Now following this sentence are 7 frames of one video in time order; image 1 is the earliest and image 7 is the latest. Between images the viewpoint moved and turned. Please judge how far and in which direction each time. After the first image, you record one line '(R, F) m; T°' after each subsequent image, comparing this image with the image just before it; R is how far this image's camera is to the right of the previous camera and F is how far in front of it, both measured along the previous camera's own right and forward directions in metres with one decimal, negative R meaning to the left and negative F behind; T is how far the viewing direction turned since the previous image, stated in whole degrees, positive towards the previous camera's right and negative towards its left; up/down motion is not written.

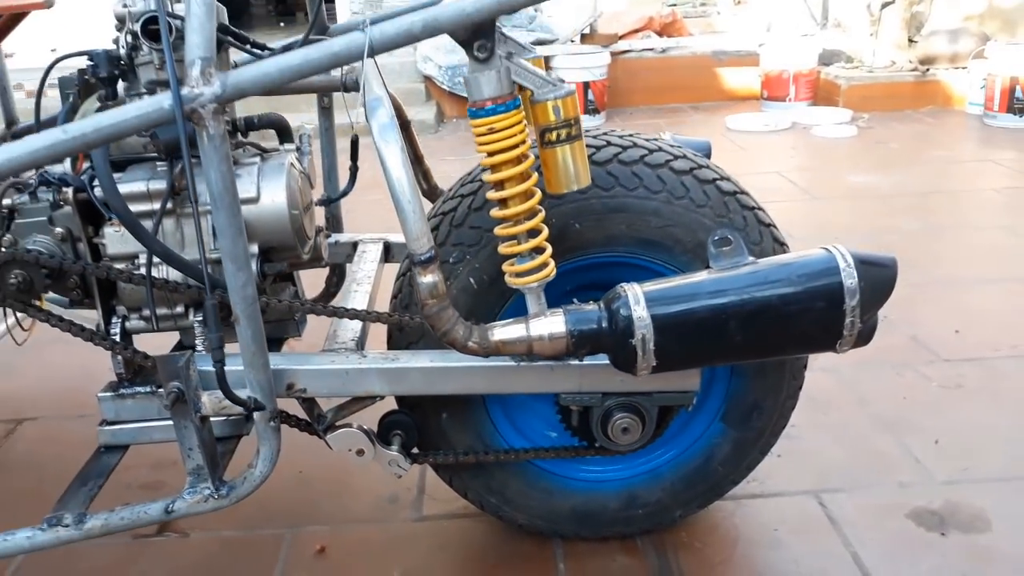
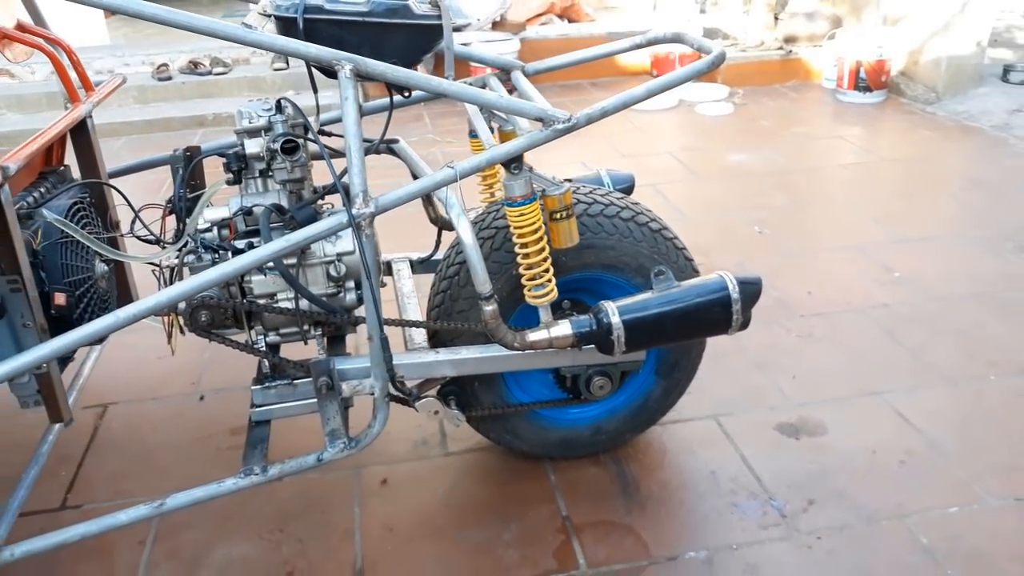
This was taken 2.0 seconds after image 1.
(-0.2, -0.6) m; +7°
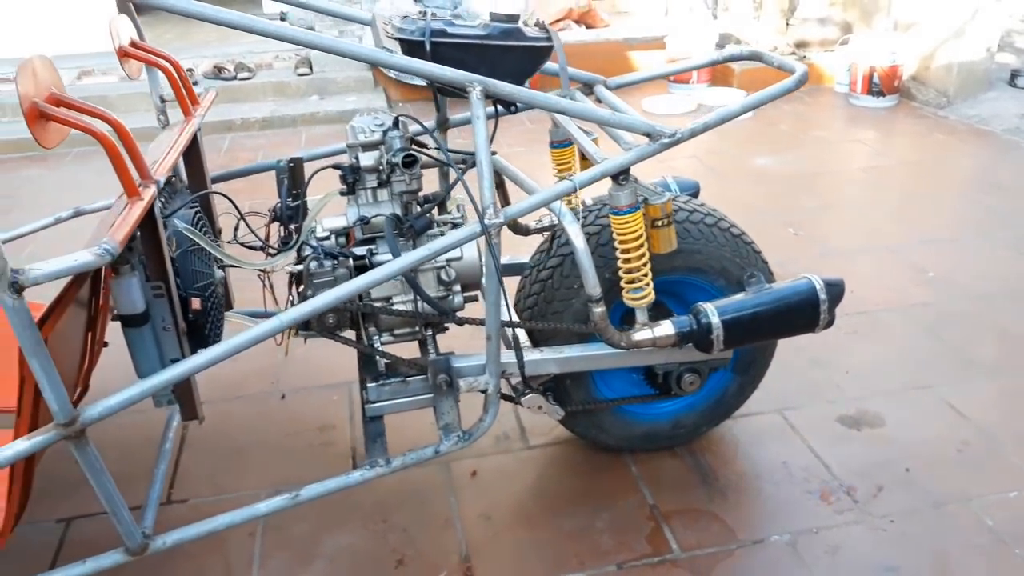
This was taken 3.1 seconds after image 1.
(-0.2, -0.1) m; +1°
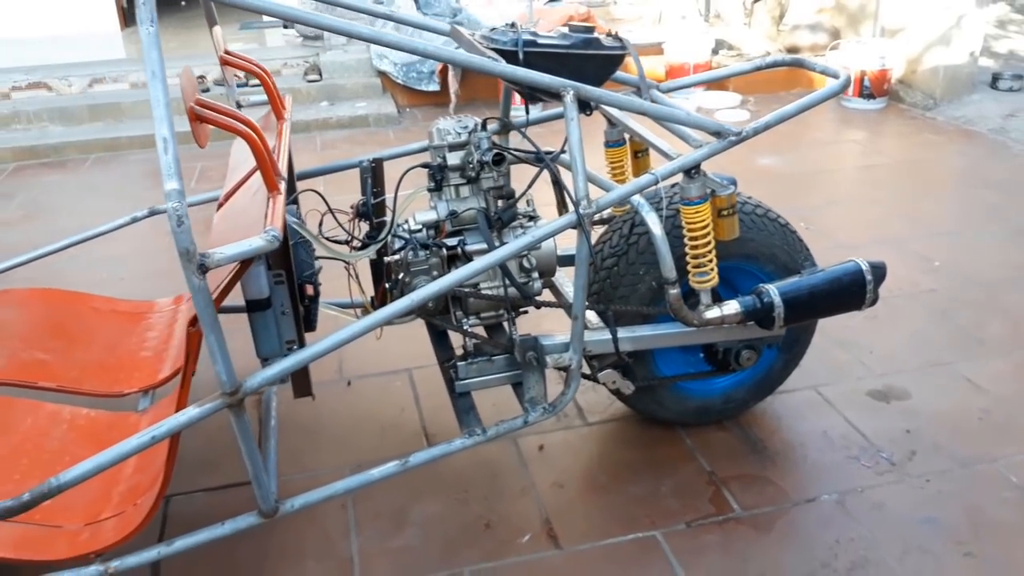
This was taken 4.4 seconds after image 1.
(-0.2, -0.2) m; +2°
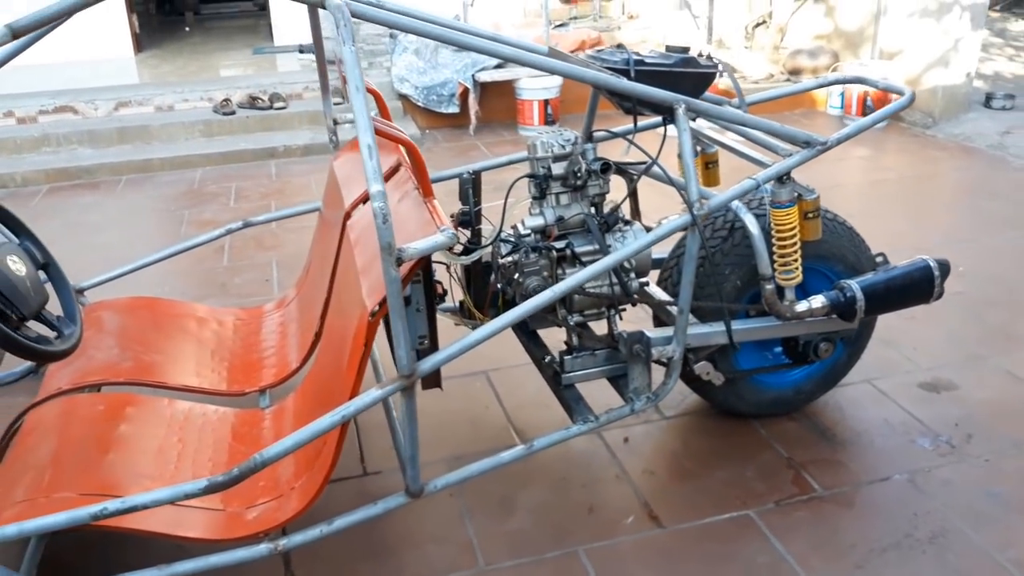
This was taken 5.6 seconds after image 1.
(-0.3, -0.2) m; +2°
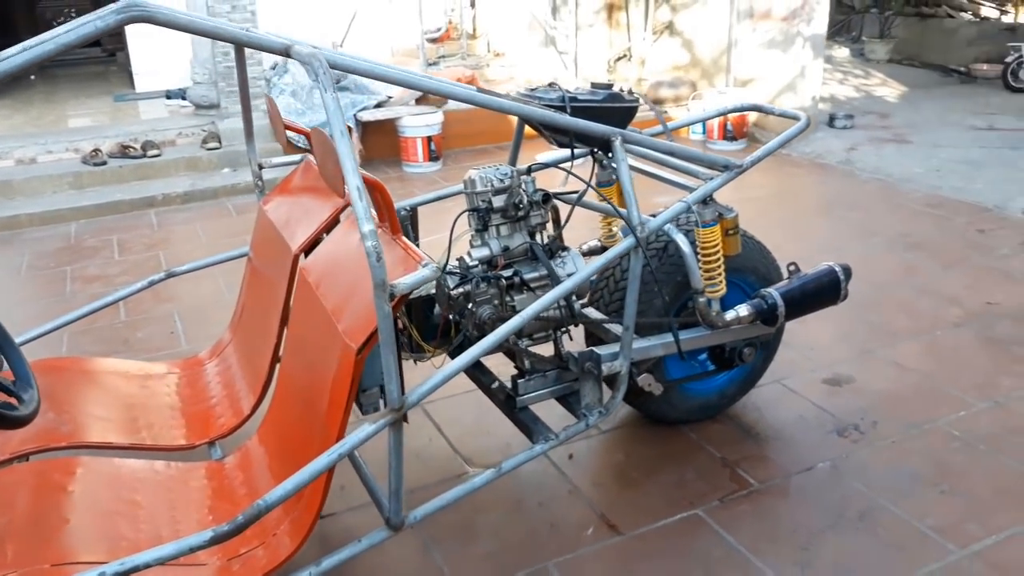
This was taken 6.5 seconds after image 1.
(-0.2, -0.1) m; +9°
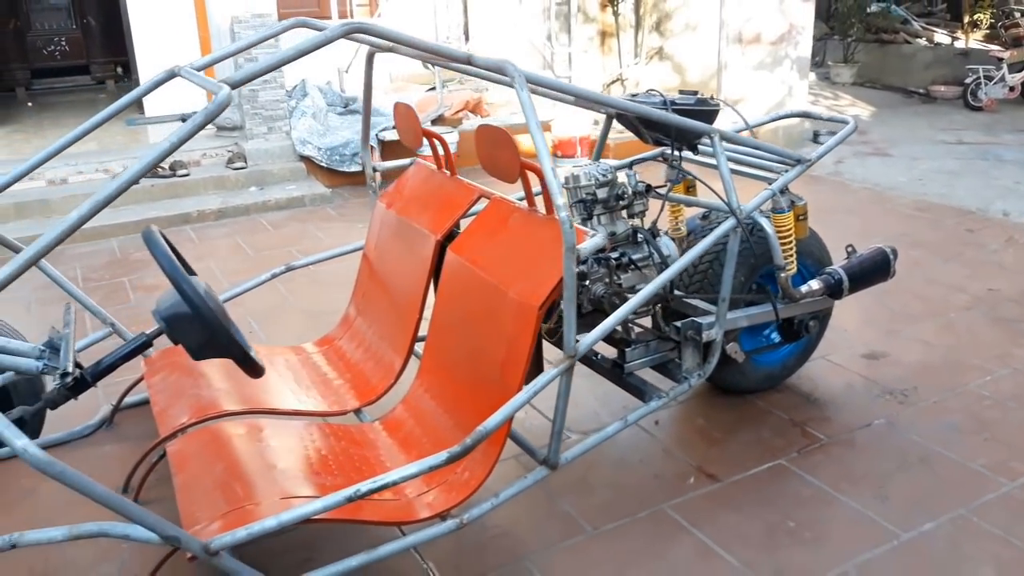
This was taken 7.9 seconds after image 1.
(-0.4, -0.3) m; +3°
